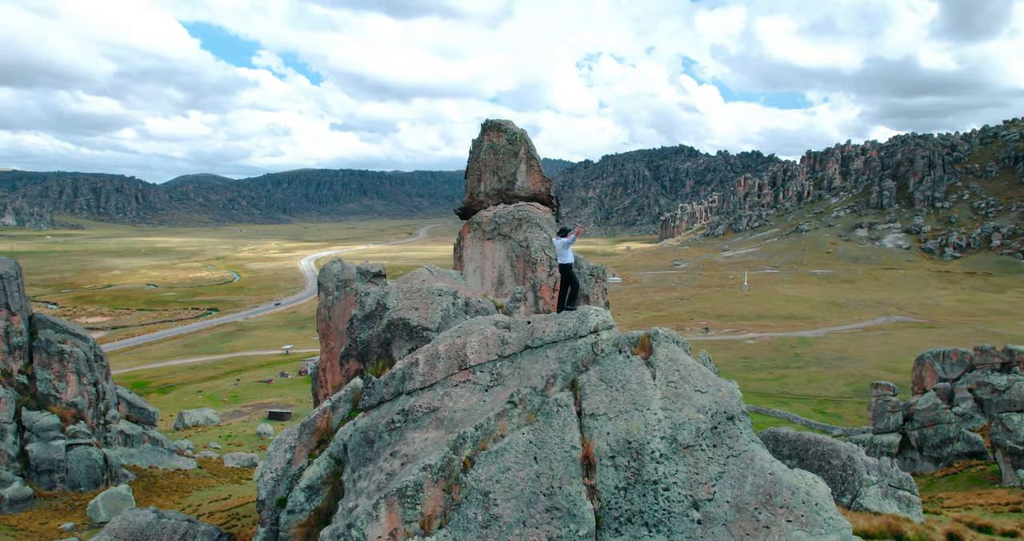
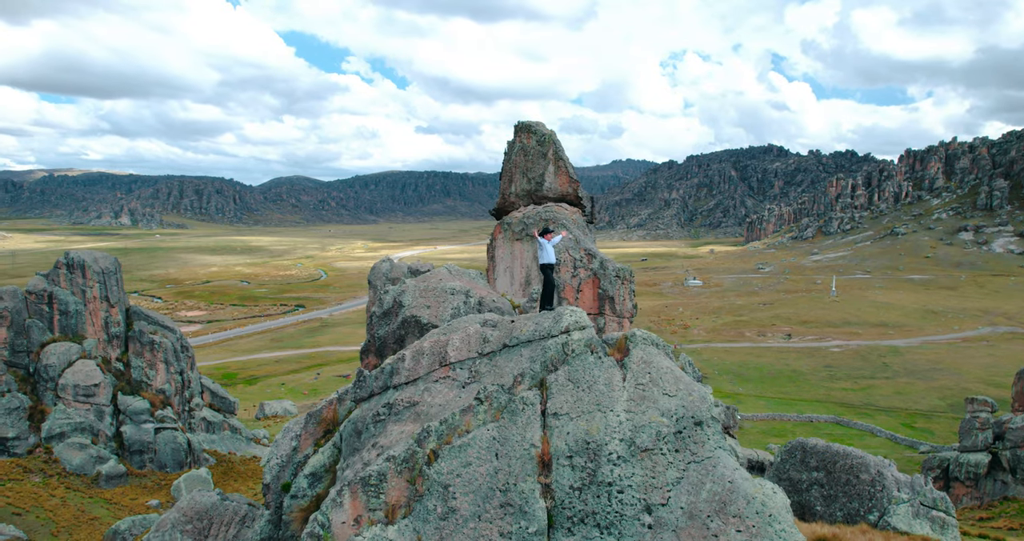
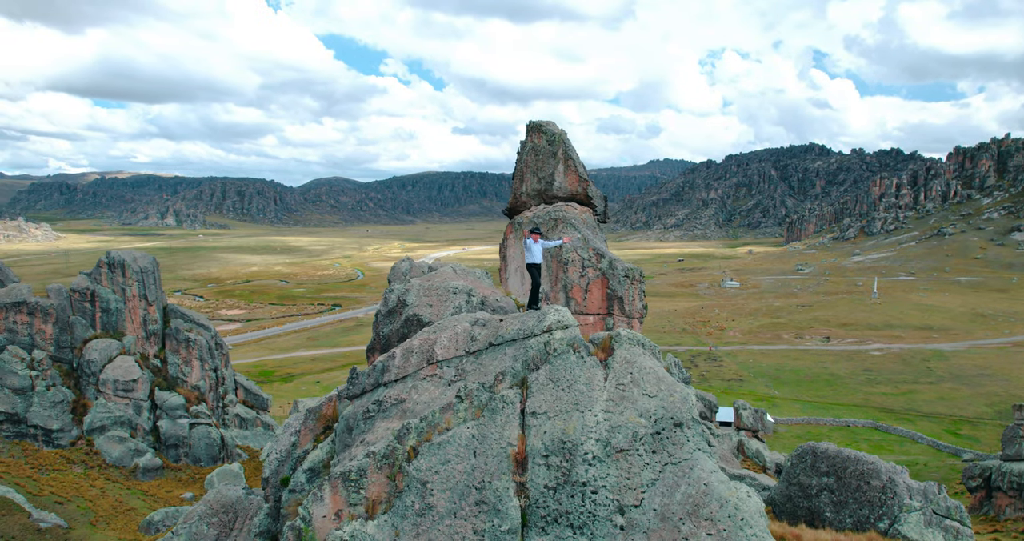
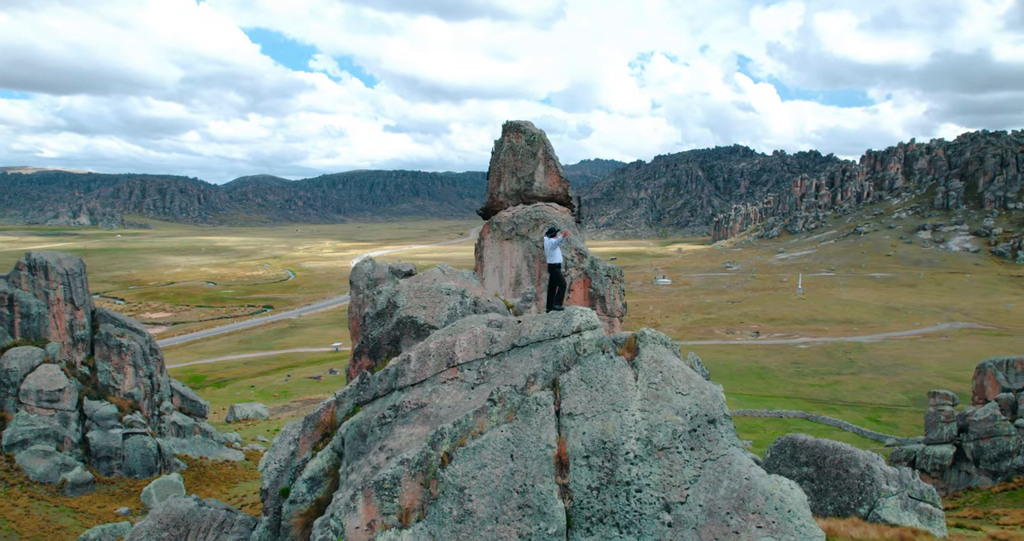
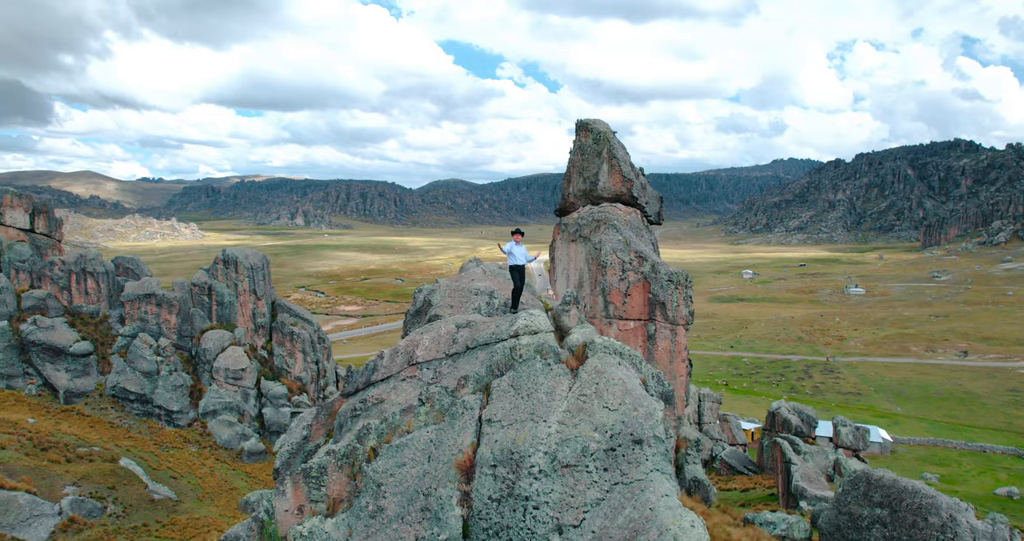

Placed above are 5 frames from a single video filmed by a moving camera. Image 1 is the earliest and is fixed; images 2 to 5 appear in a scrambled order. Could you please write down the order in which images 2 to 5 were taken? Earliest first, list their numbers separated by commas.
4, 2, 3, 5
